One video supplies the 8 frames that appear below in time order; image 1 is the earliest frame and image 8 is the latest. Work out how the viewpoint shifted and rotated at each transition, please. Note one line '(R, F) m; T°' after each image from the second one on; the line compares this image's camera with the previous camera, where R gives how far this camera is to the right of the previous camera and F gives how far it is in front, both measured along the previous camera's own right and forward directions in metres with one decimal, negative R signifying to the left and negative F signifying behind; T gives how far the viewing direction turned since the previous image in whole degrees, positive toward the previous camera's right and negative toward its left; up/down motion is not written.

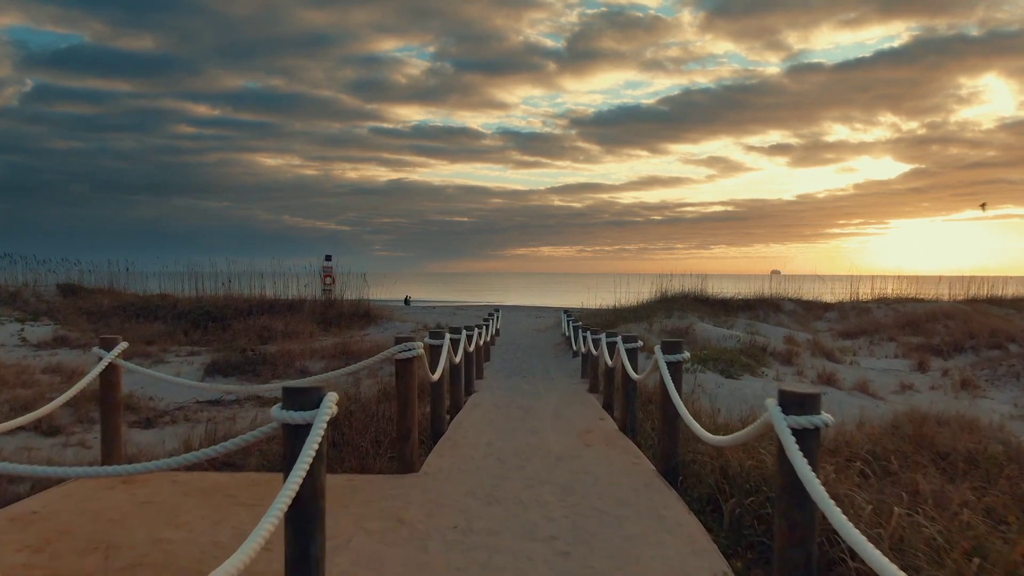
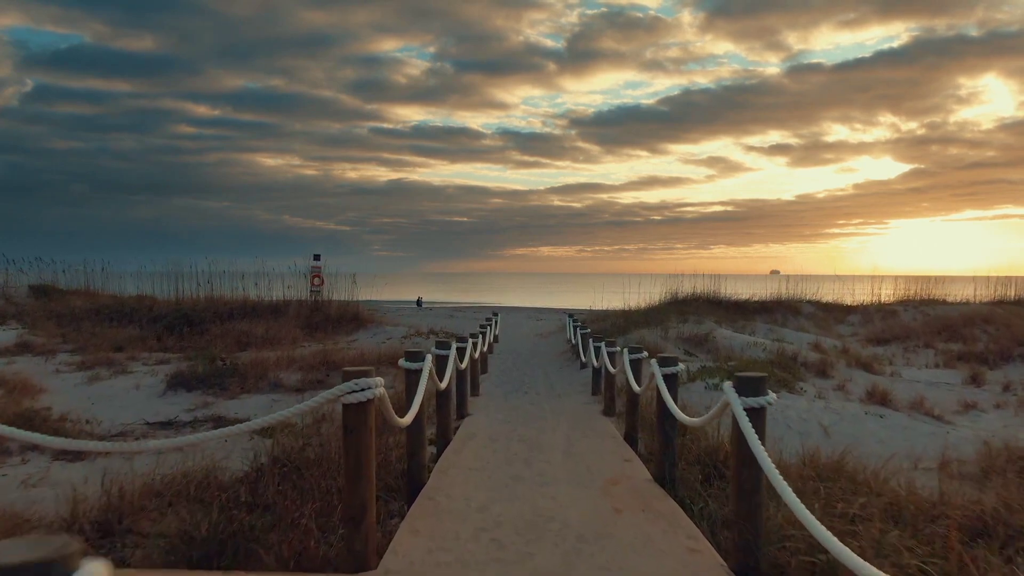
(0.0, +1.4) m; 0°
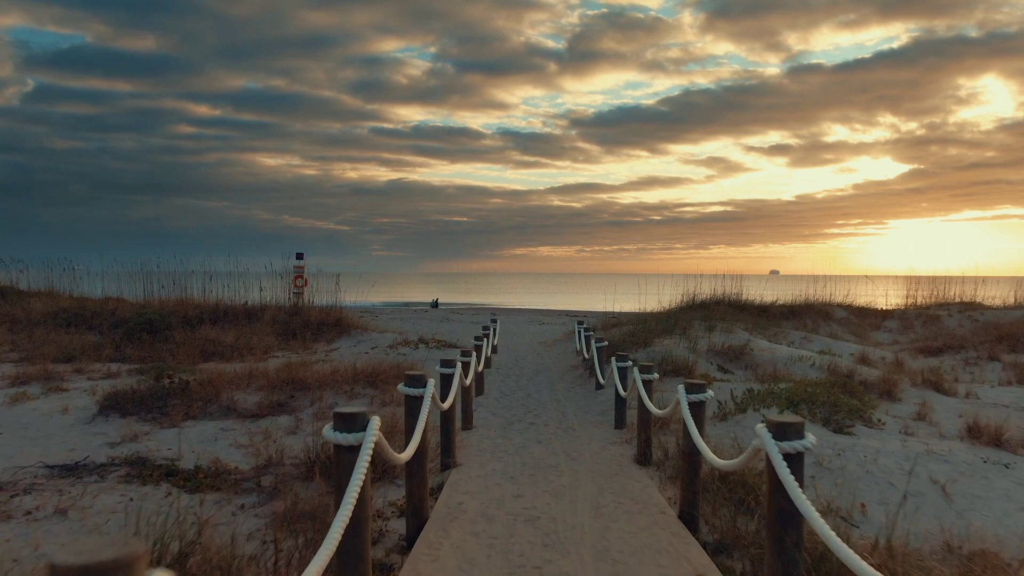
(0.0, +1.8) m; 0°
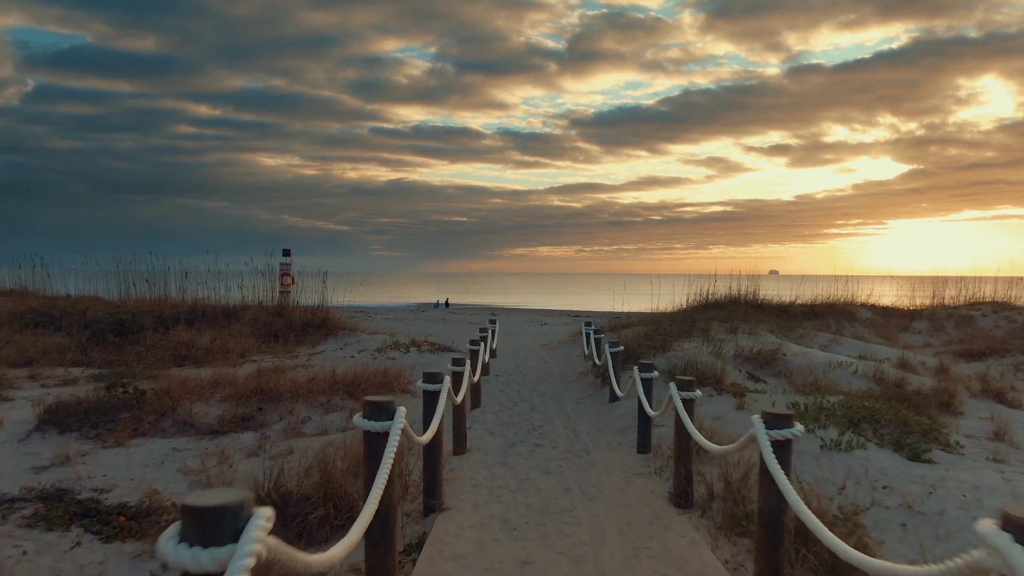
(0.0, +1.2) m; 0°
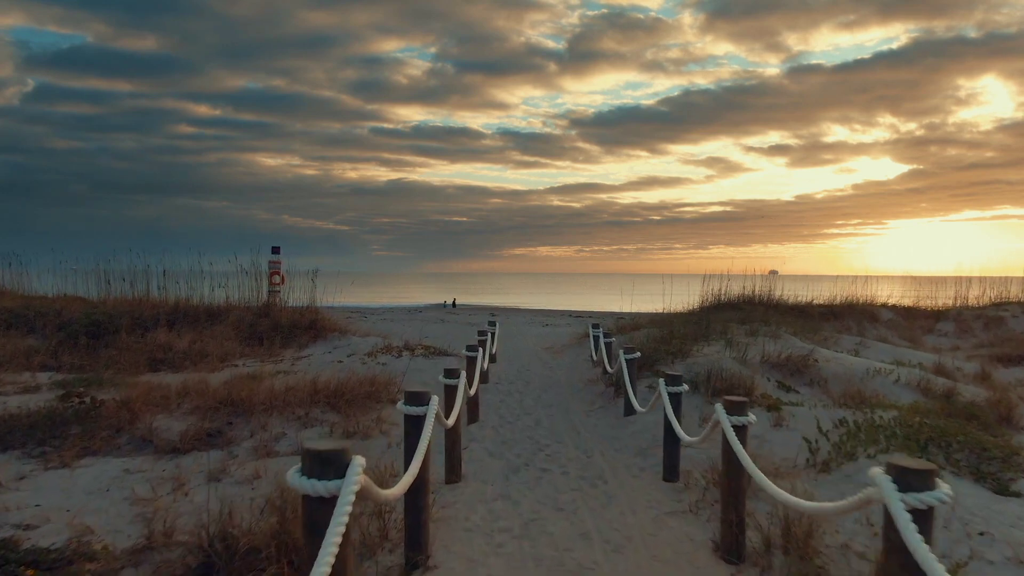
(0.0, +0.9) m; 0°
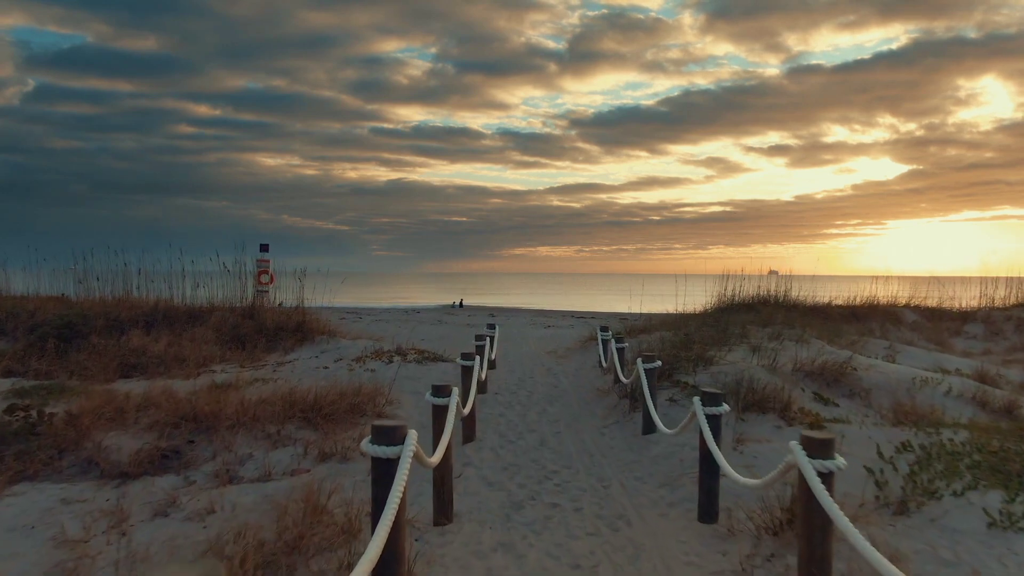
(0.0, +0.9) m; 0°
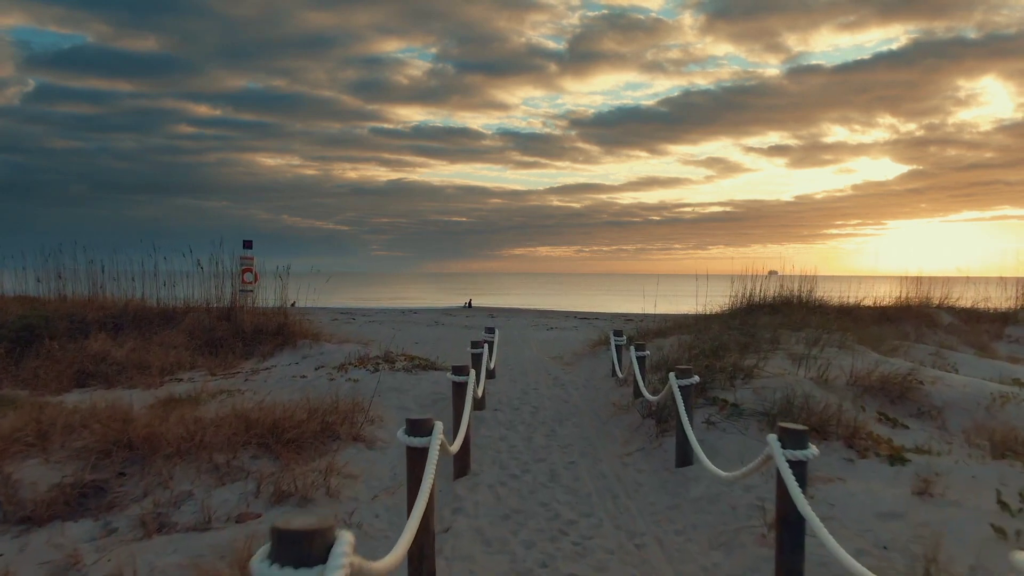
(0.0, +1.1) m; 0°
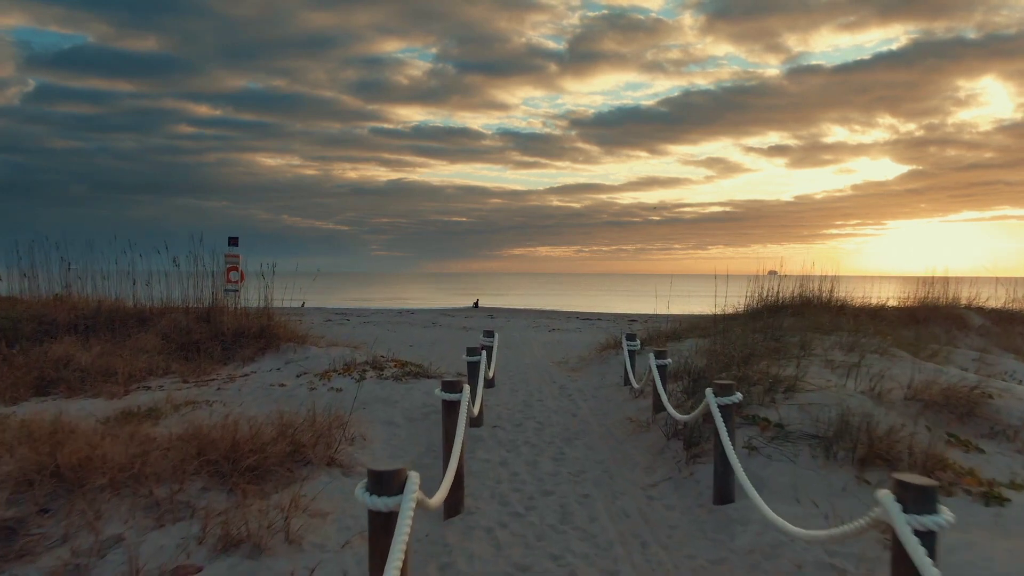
(0.0, +0.9) m; 0°
